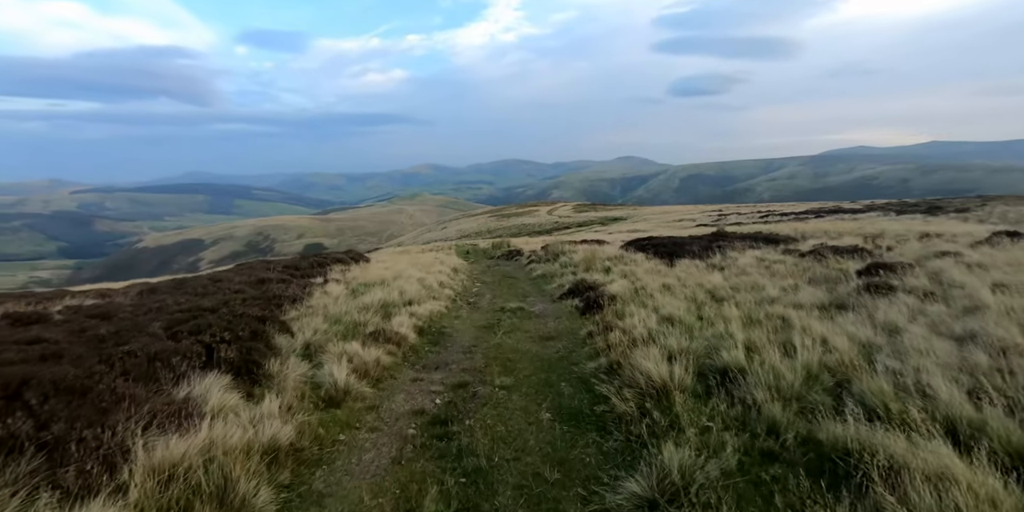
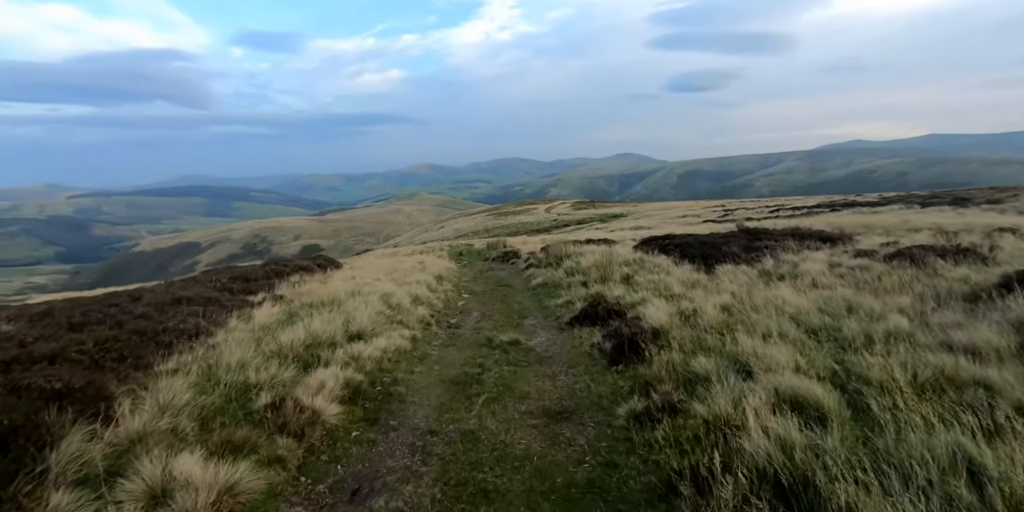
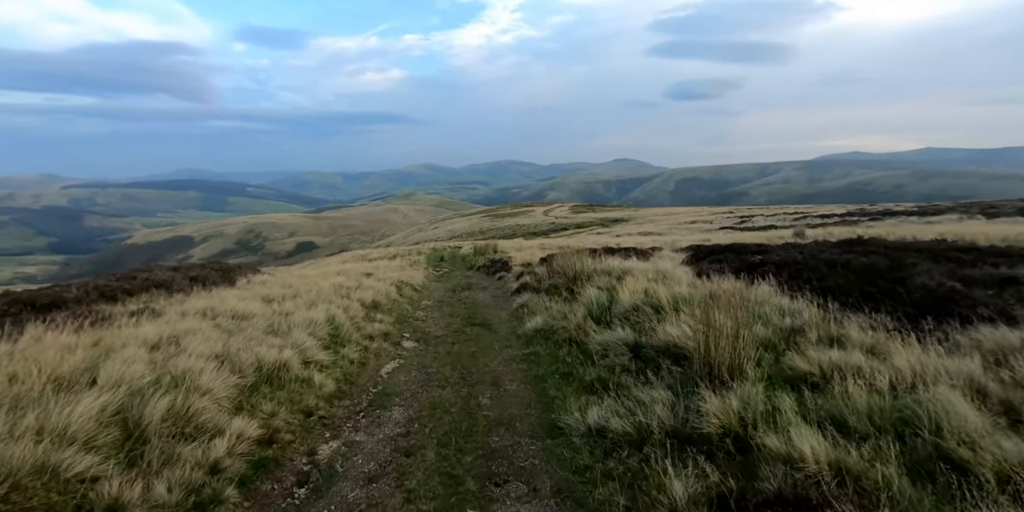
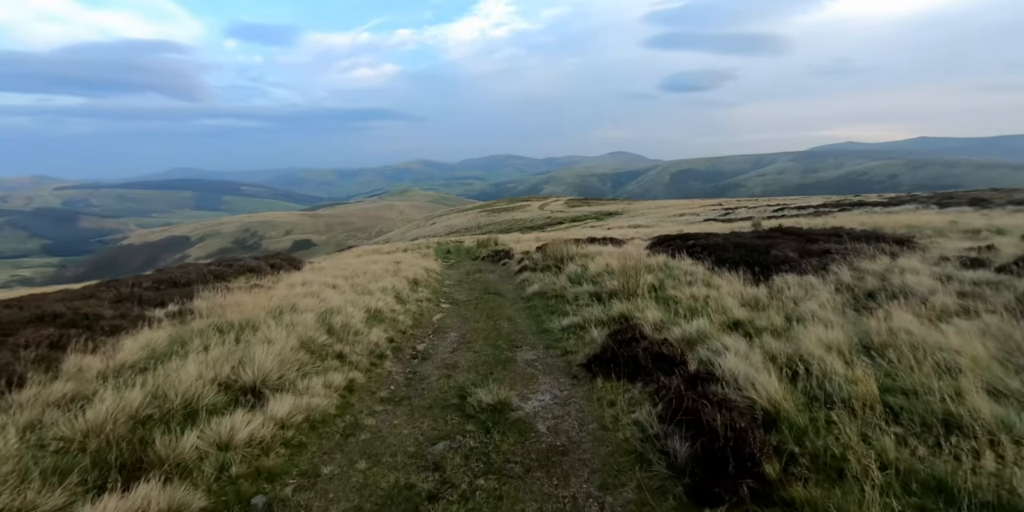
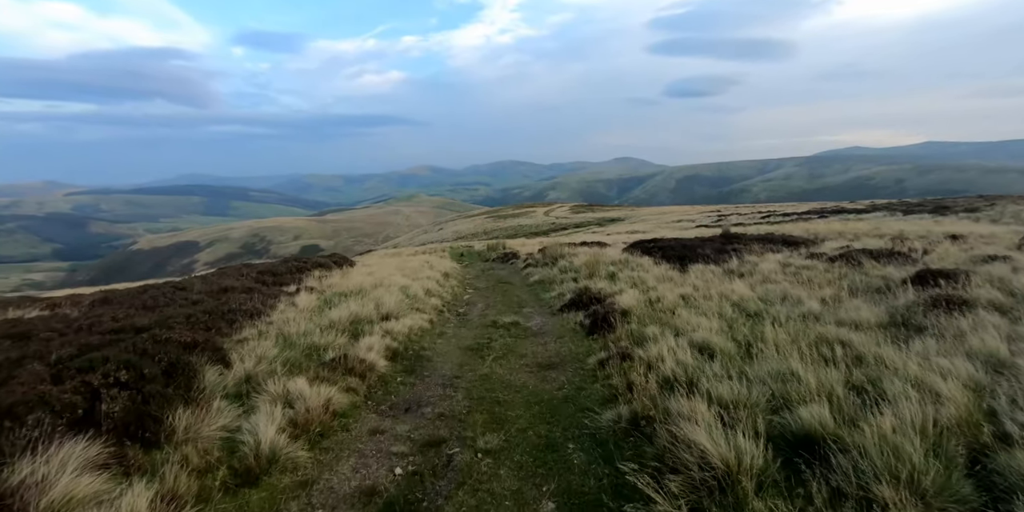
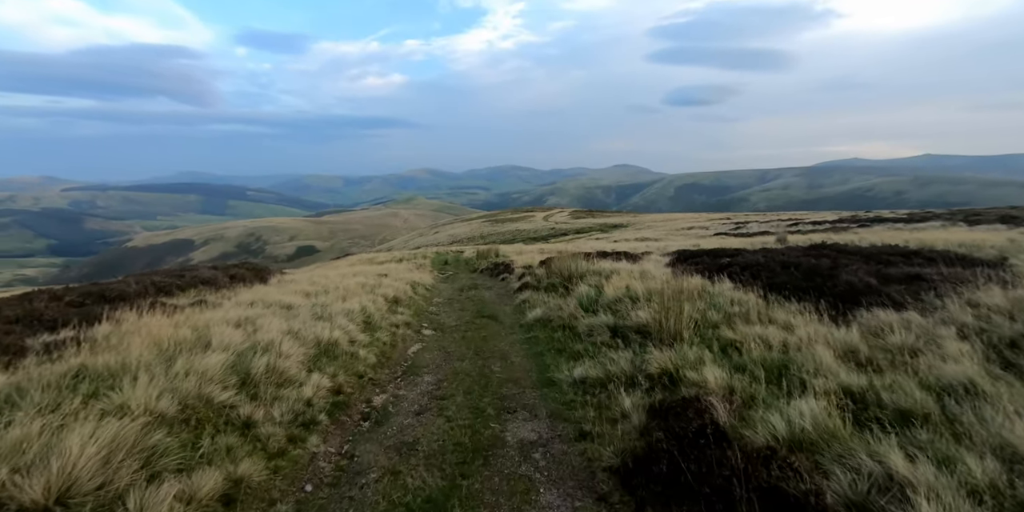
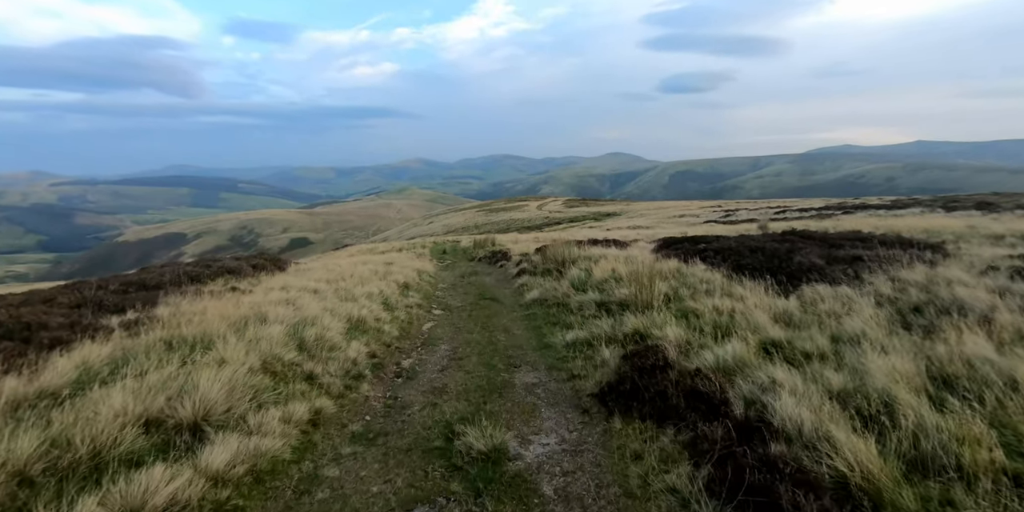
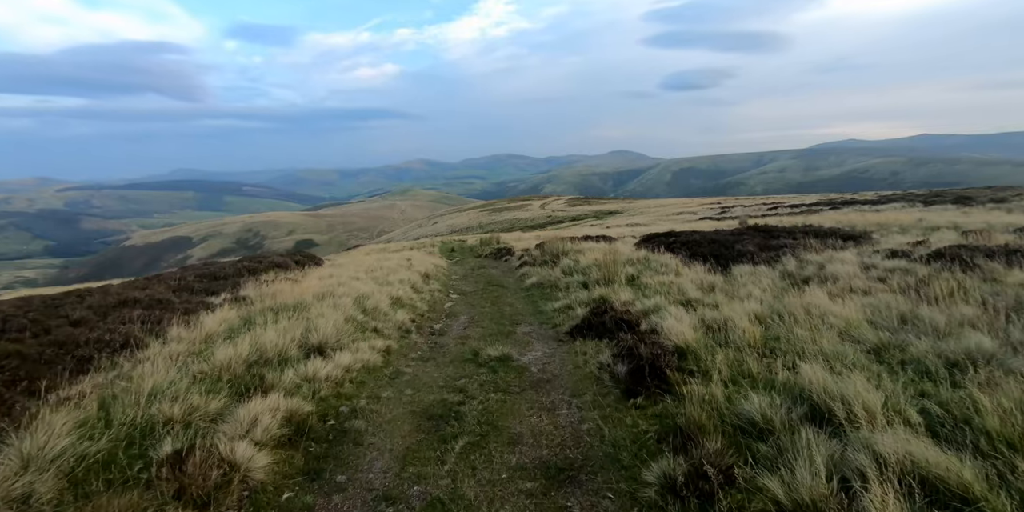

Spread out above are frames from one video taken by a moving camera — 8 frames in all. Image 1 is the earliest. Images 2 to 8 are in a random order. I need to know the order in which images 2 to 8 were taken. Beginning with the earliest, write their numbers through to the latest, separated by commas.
5, 2, 8, 4, 7, 6, 3
